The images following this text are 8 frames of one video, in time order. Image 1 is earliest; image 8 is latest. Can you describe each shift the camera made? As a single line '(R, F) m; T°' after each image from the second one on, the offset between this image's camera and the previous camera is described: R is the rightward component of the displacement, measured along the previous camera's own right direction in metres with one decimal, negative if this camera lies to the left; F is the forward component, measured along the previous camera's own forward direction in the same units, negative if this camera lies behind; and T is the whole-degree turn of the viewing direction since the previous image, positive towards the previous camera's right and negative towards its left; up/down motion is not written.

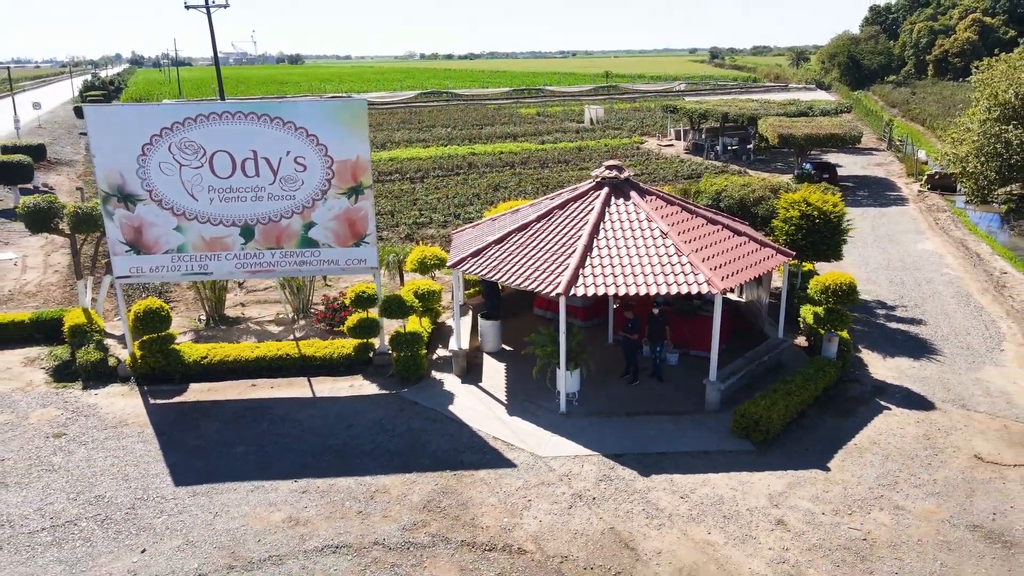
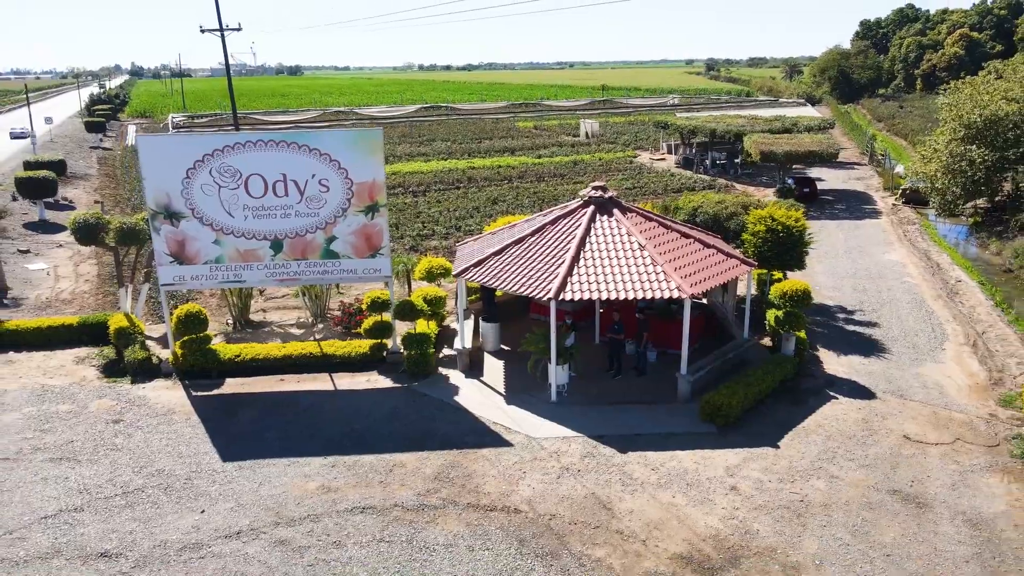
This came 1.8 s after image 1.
(0.0, -1.5) m; 0°
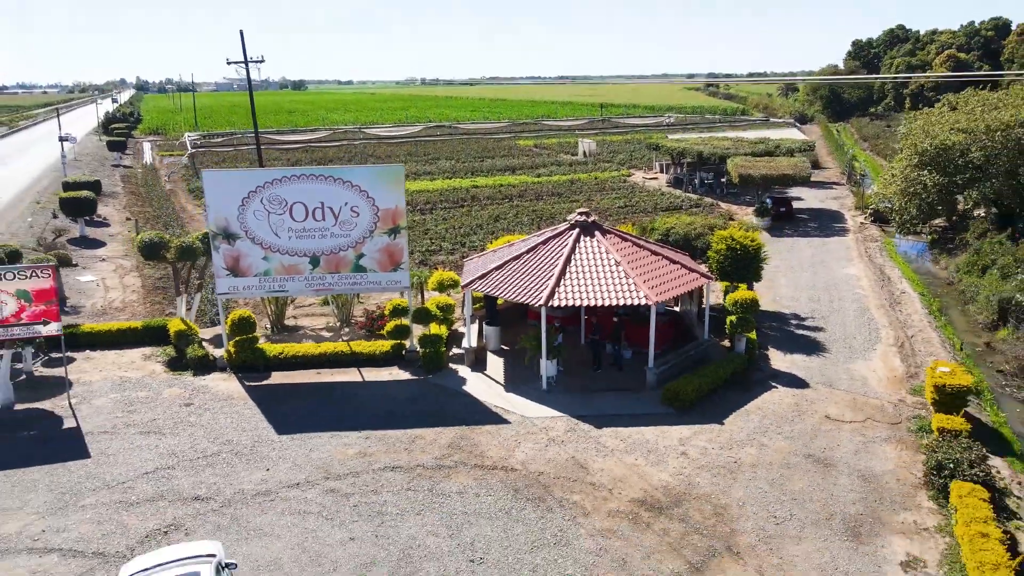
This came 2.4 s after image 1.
(+0.1, -2.4) m; 0°
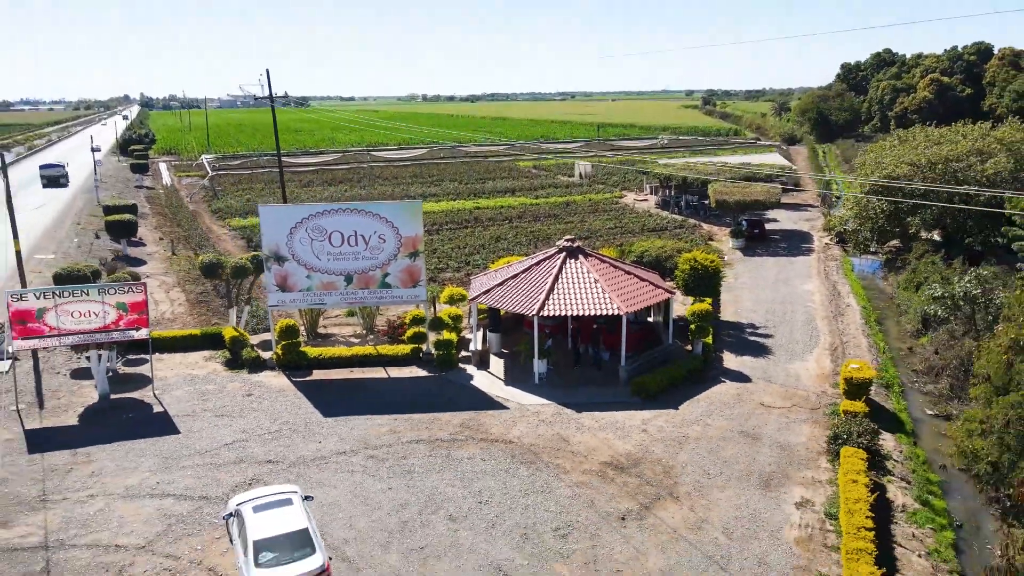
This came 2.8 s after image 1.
(0.0, -3.2) m; 0°
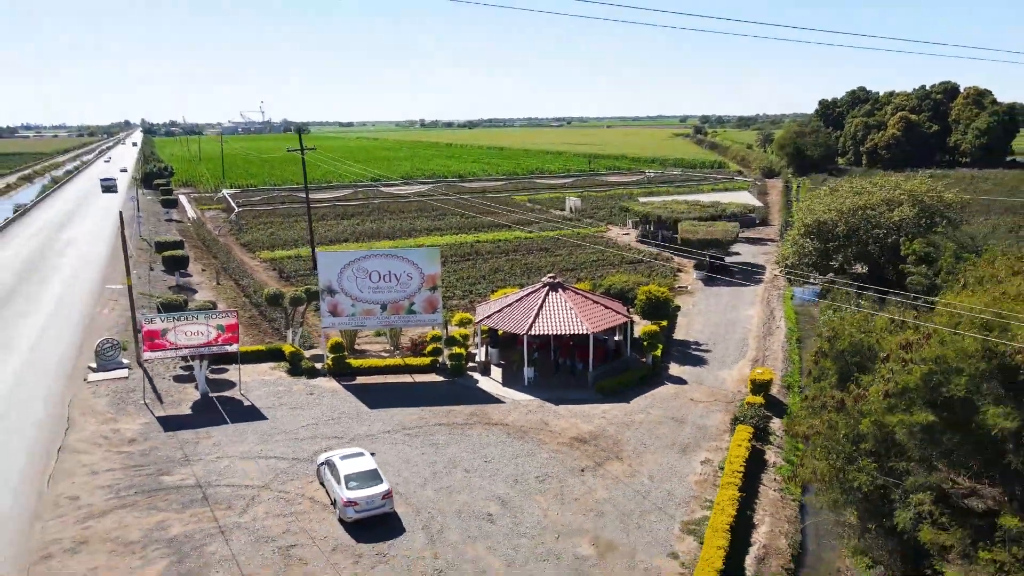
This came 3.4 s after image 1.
(0.0, -5.6) m; 0°
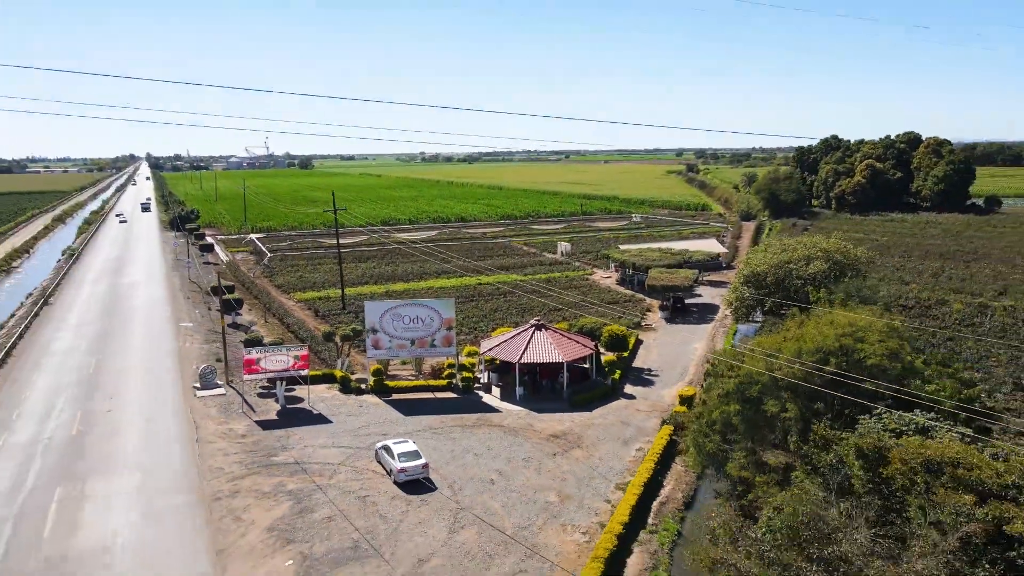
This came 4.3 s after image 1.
(+0.2, -8.2) m; 0°
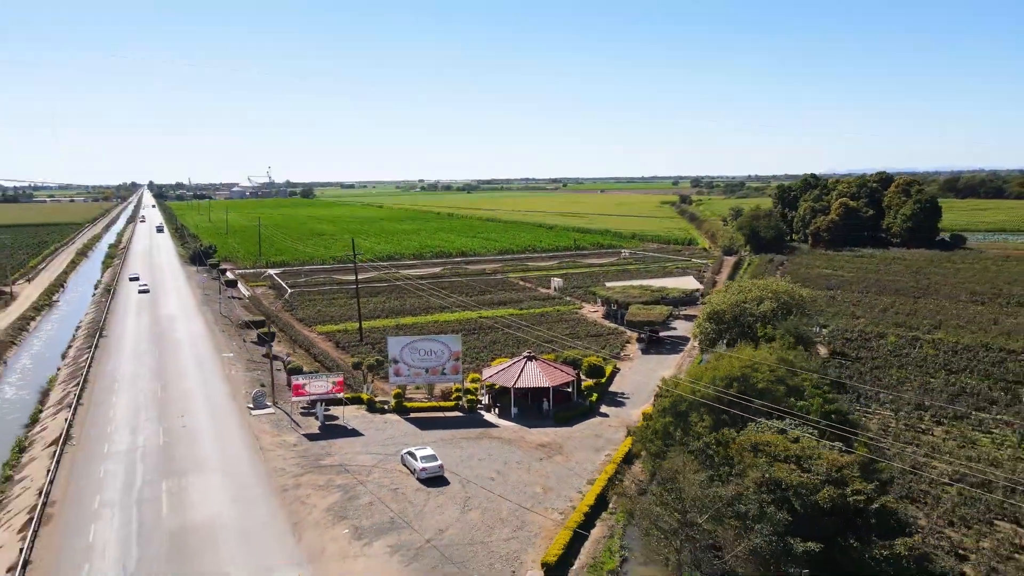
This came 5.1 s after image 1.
(+0.1, -7.1) m; 0°
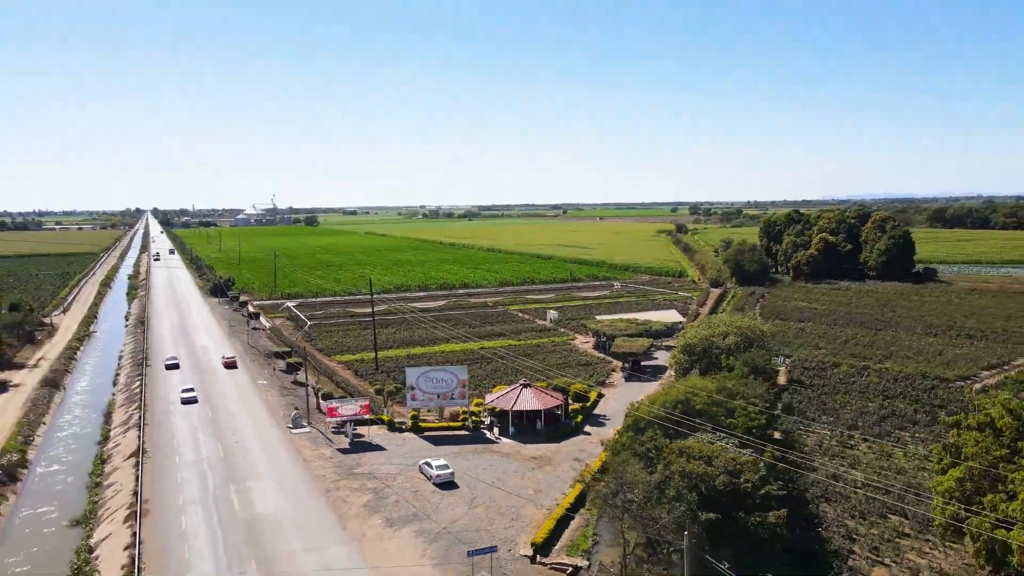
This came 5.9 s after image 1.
(+0.2, -7.4) m; 0°
